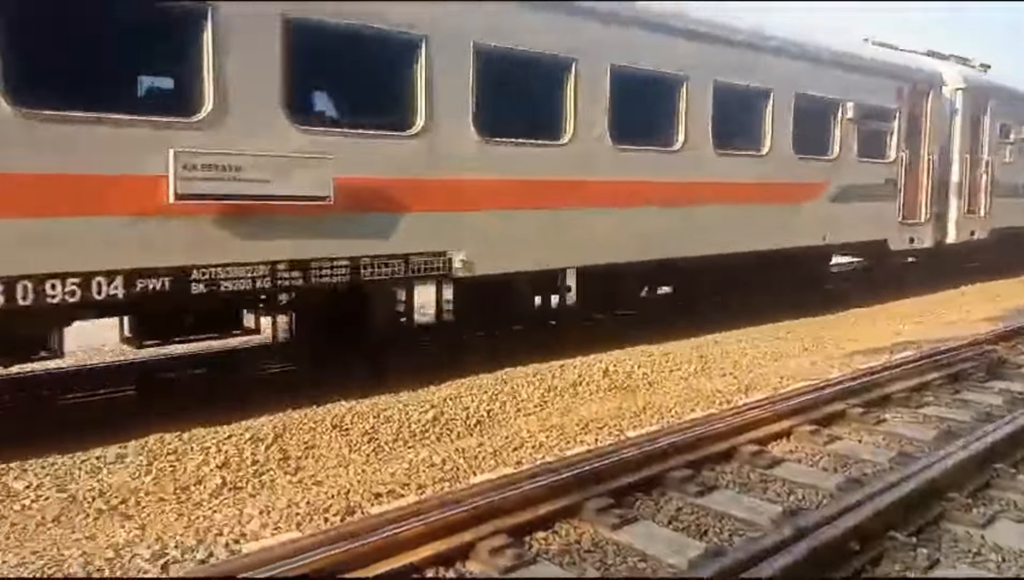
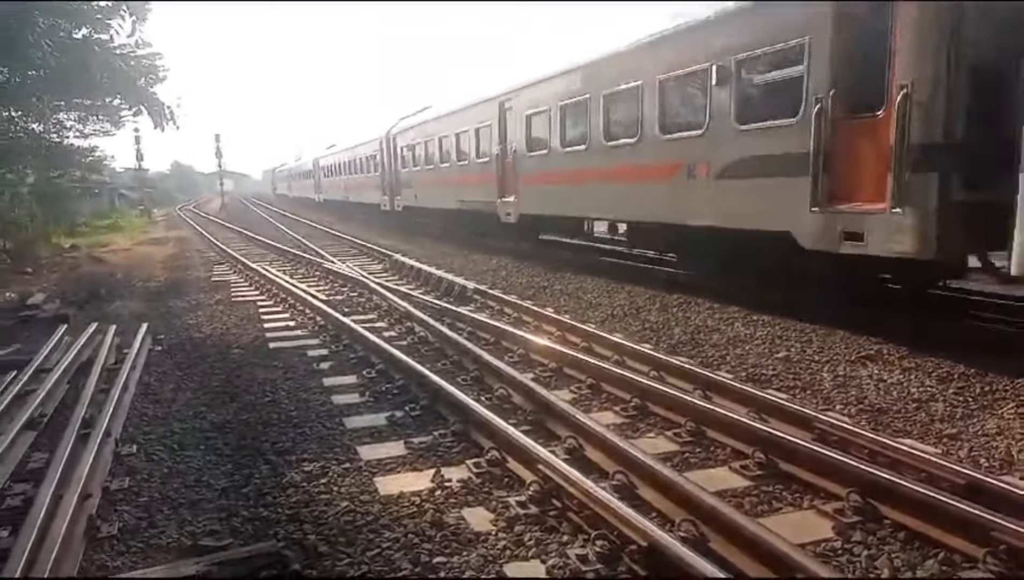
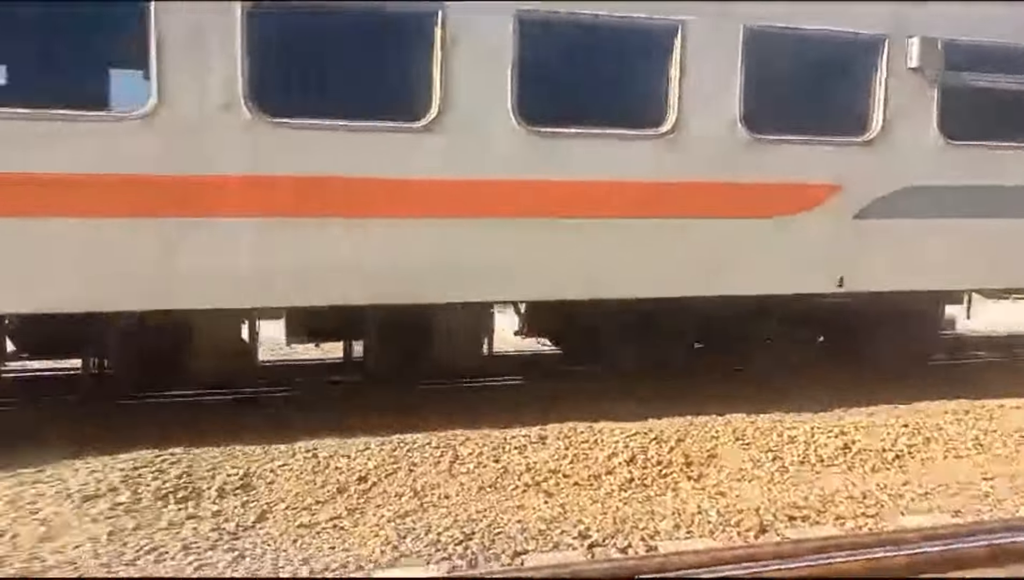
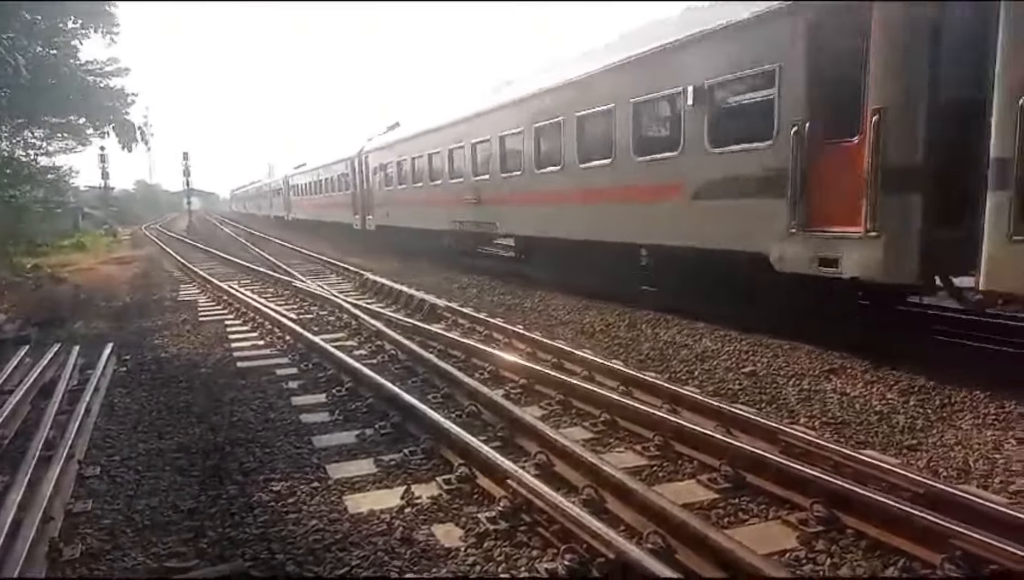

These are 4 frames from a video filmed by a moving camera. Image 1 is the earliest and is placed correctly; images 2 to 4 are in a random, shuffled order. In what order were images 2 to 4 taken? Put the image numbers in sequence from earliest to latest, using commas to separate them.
3, 2, 4
